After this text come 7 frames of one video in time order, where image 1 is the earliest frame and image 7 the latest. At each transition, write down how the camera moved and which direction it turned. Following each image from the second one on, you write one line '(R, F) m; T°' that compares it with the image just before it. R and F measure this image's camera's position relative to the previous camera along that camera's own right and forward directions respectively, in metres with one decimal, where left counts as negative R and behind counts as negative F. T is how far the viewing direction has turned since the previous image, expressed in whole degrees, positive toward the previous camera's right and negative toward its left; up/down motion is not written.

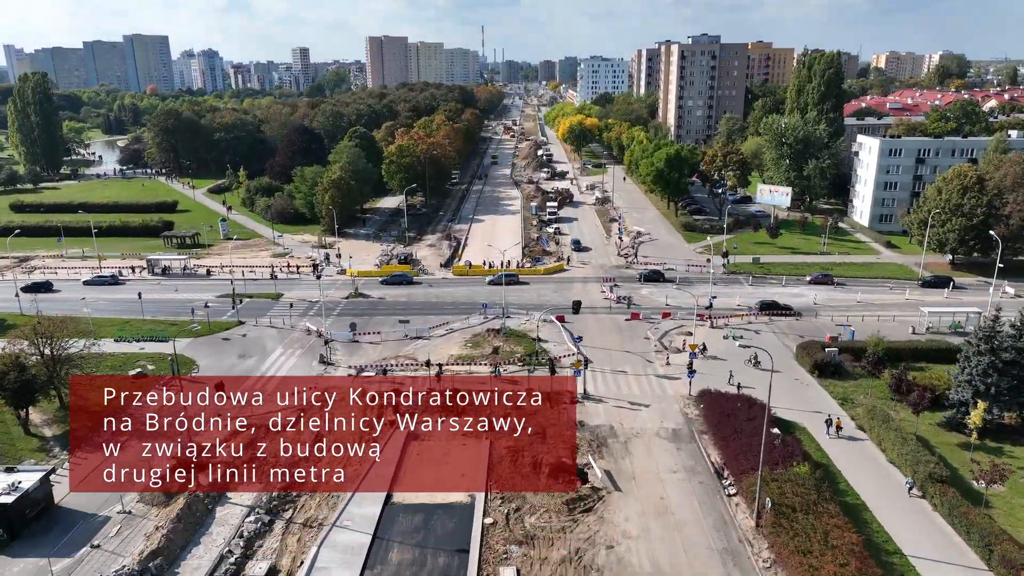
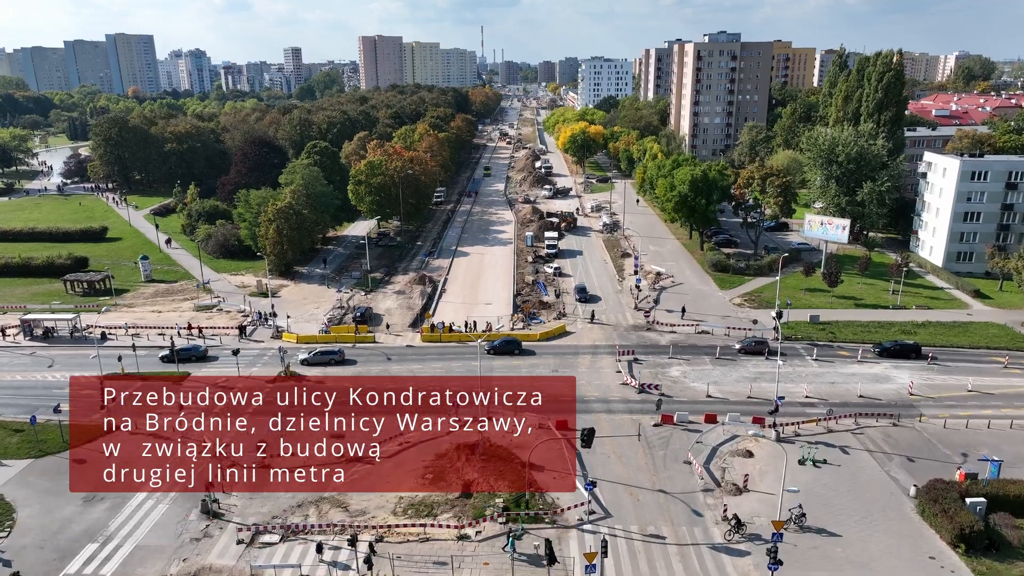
(+1.0, +15.0) m; 0°
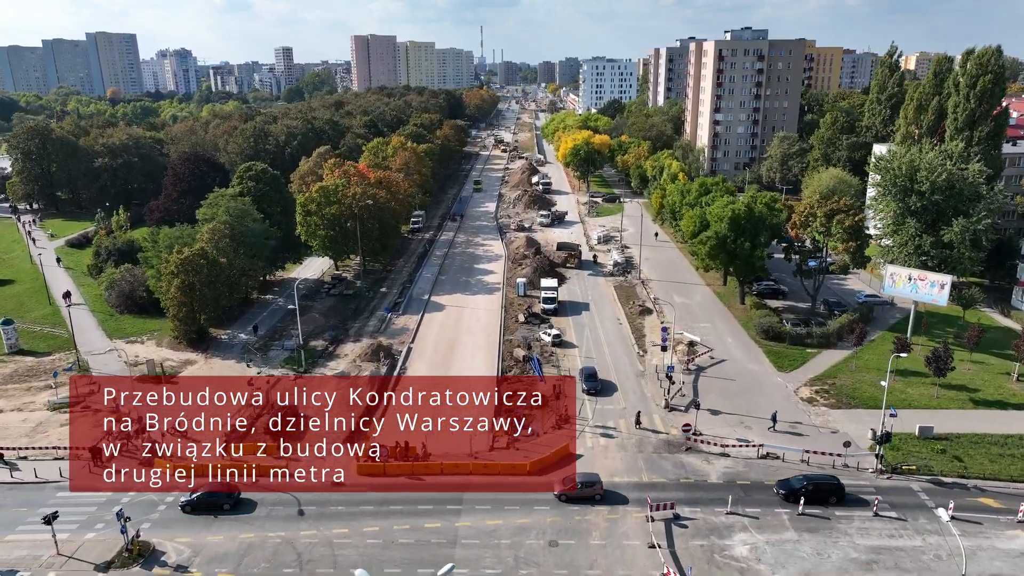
(+1.1, +15.7) m; 0°
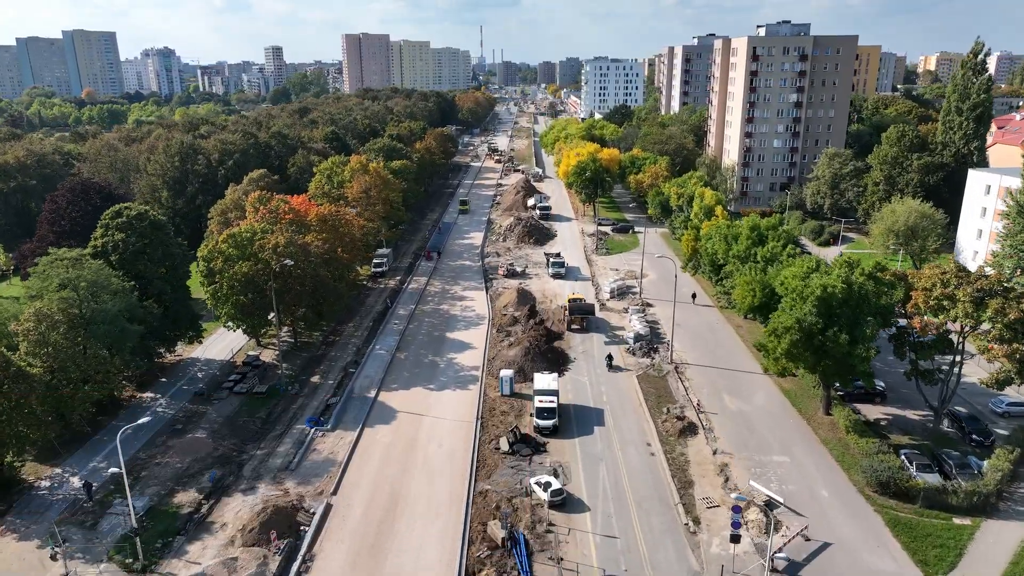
(+1.2, +17.5) m; 0°
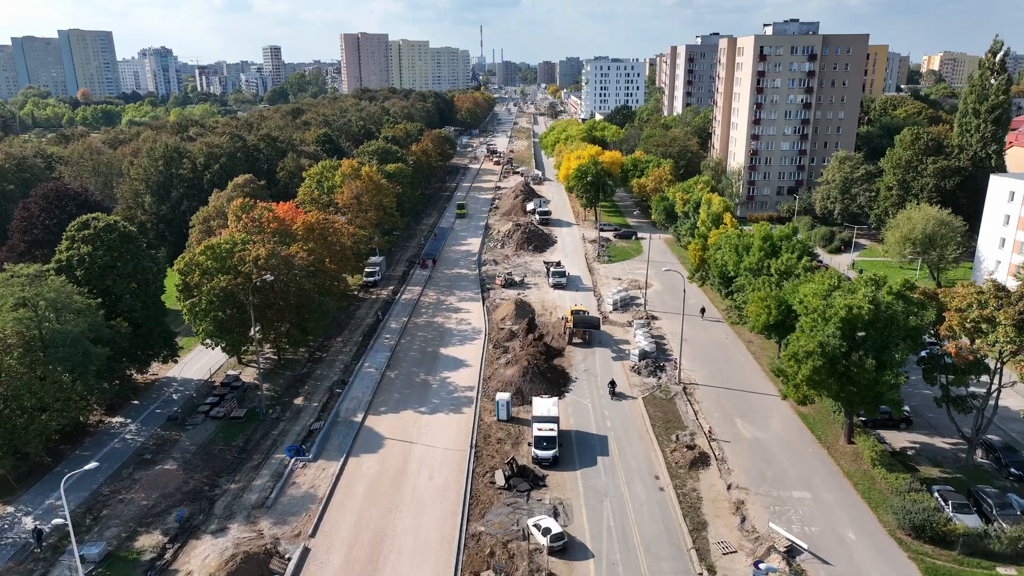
(+0.2, +2.9) m; 0°
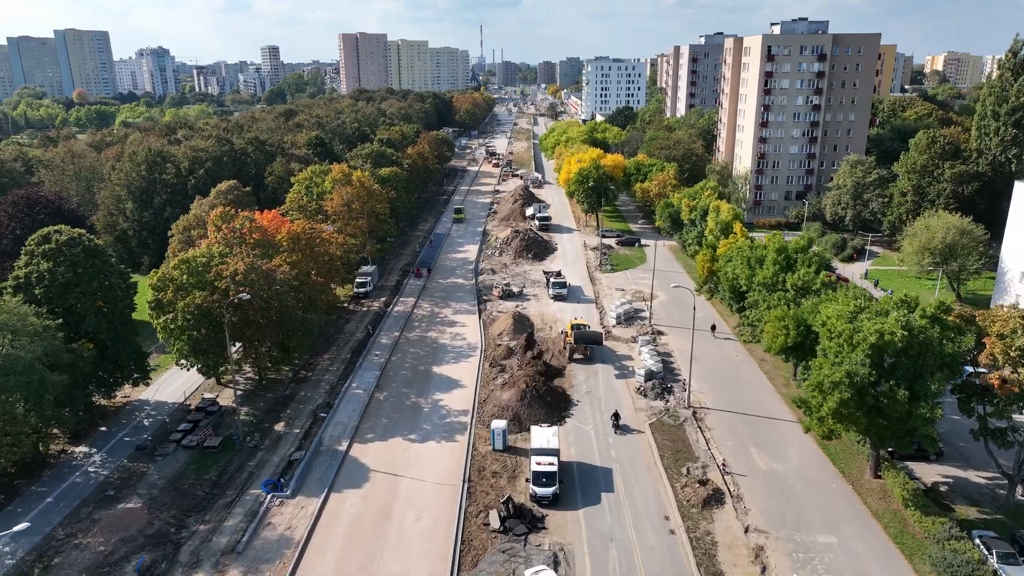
(+0.2, +2.9) m; 0°
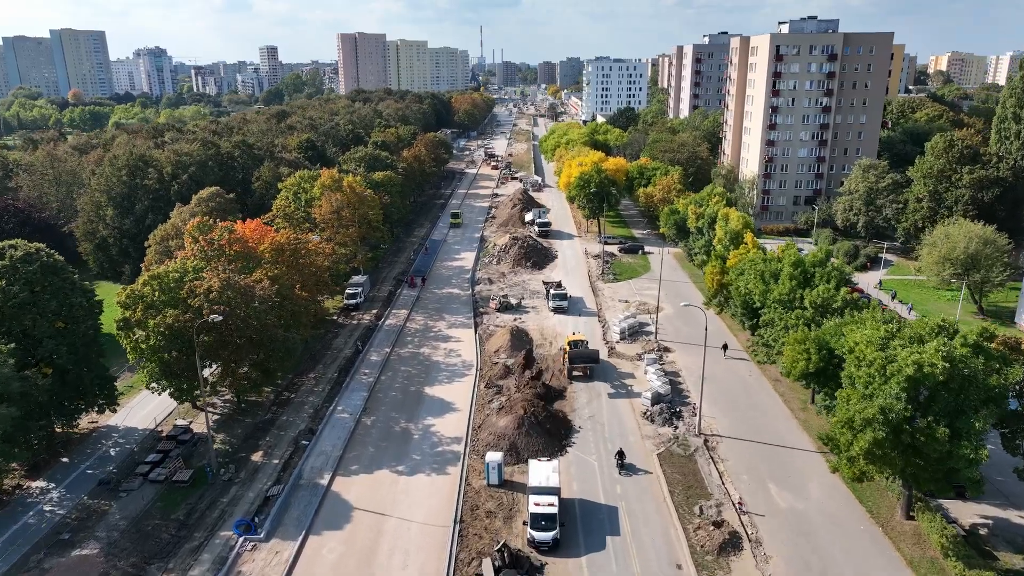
(+0.2, +2.9) m; 0°
